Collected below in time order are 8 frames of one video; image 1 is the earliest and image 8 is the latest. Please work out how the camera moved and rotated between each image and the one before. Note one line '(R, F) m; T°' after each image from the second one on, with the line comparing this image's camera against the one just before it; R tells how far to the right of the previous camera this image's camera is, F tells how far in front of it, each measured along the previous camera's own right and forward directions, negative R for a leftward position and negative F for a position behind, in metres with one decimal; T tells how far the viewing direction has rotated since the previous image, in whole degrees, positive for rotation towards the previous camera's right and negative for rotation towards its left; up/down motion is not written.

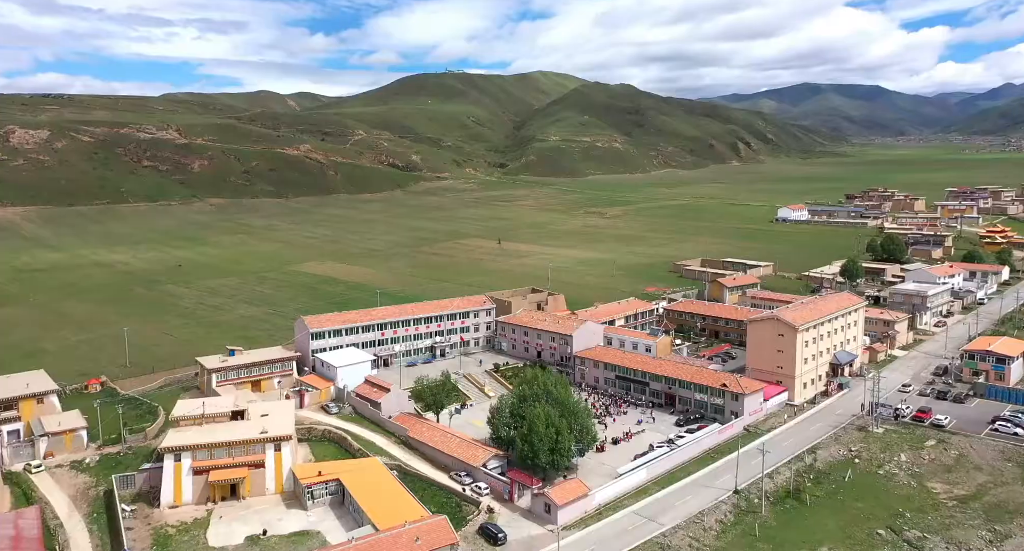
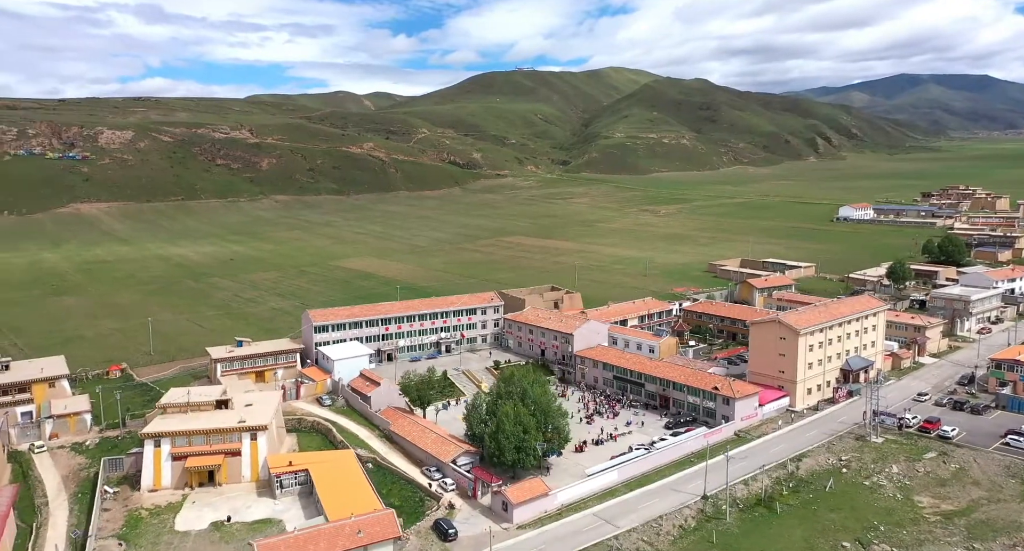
(+4.5, +0.4) m; -5°
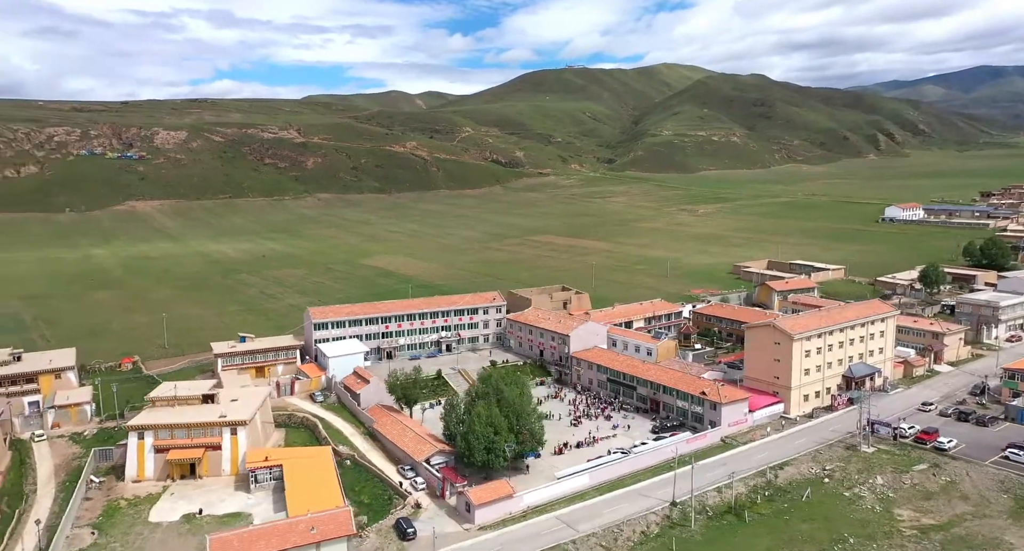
(+3.4, +0.2) m; -3°
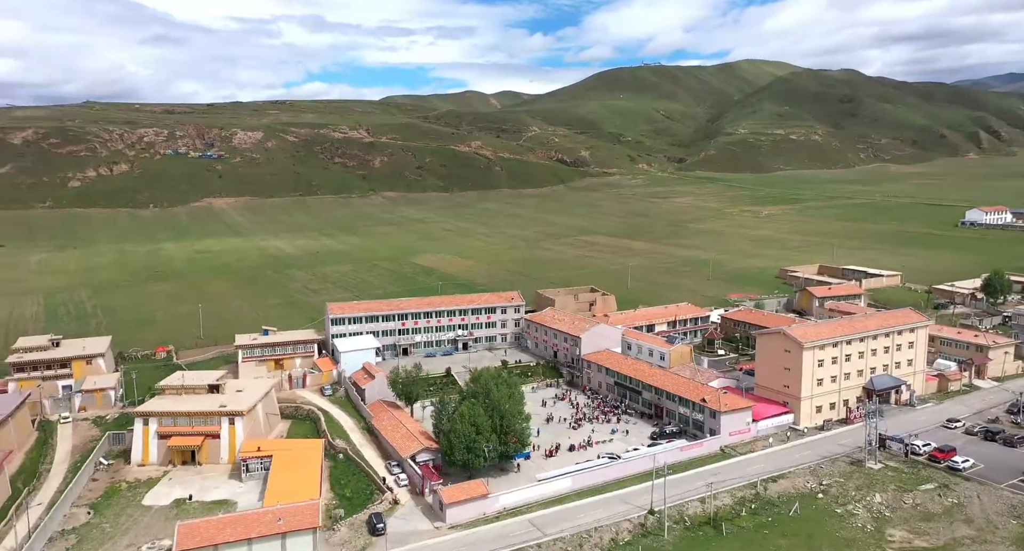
(+3.9, +0.3) m; -5°
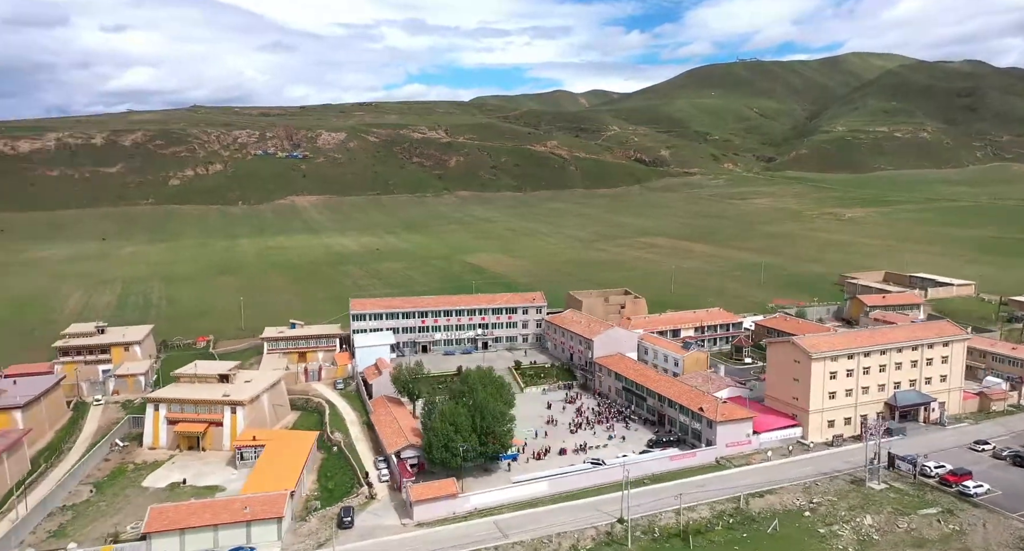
(+4.6, +0.3) m; -6°
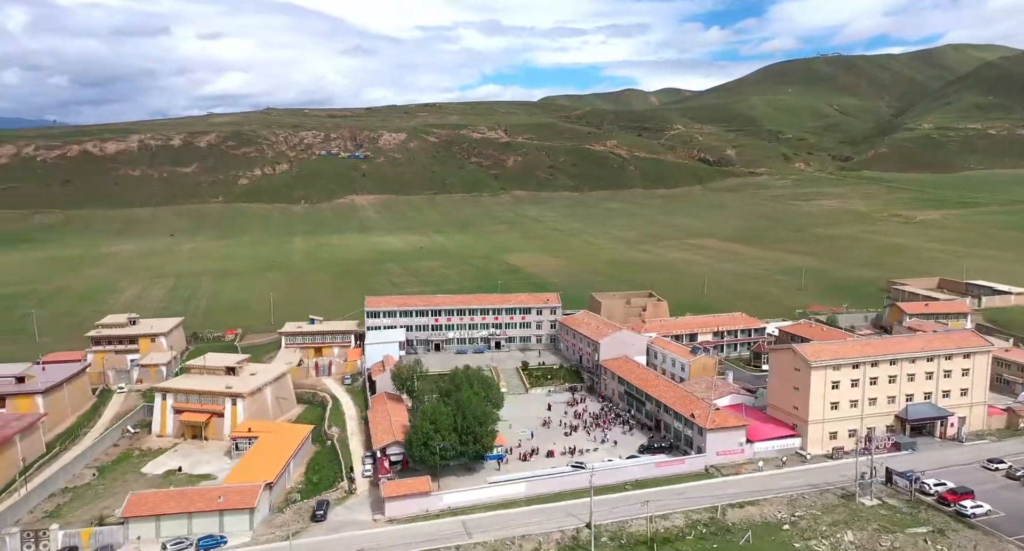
(+3.8, +0.1) m; -5°
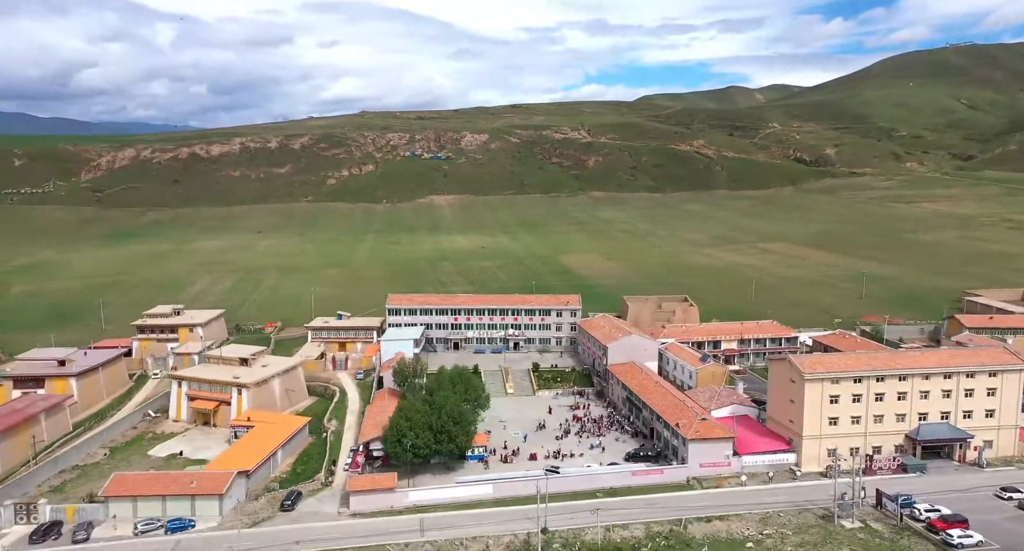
(+5.4, +0.1) m; -7°
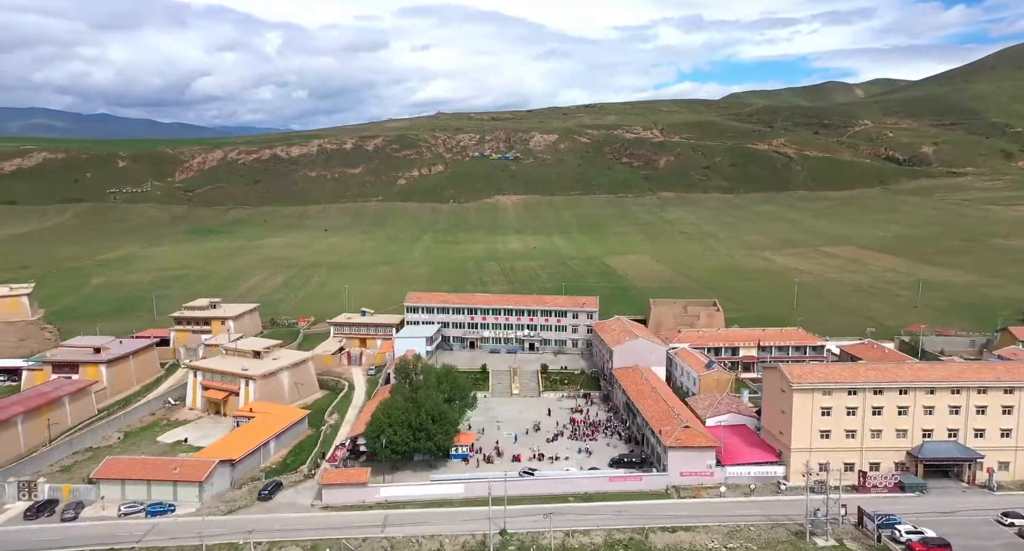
(+4.7, 0.0) m; -6°
